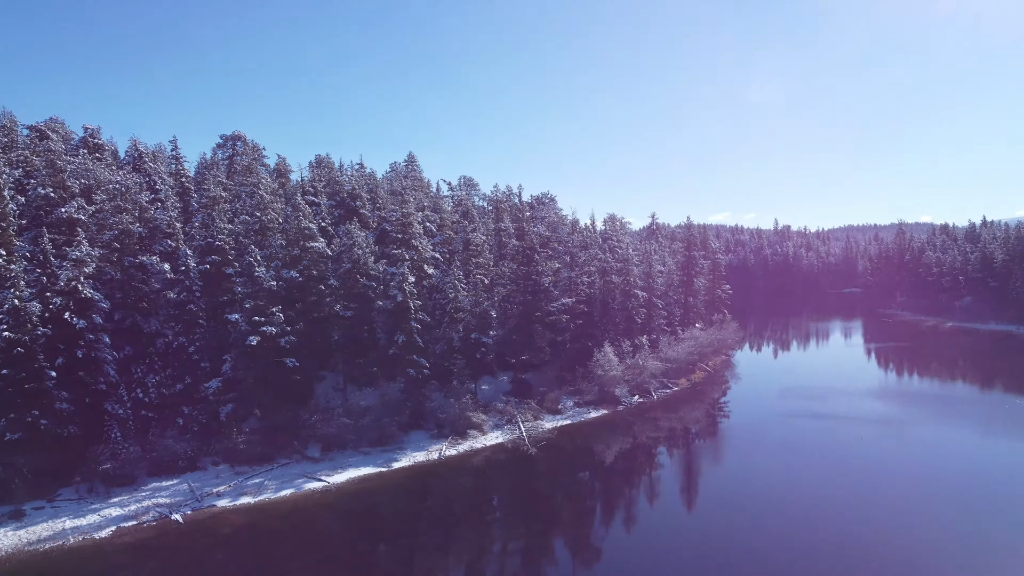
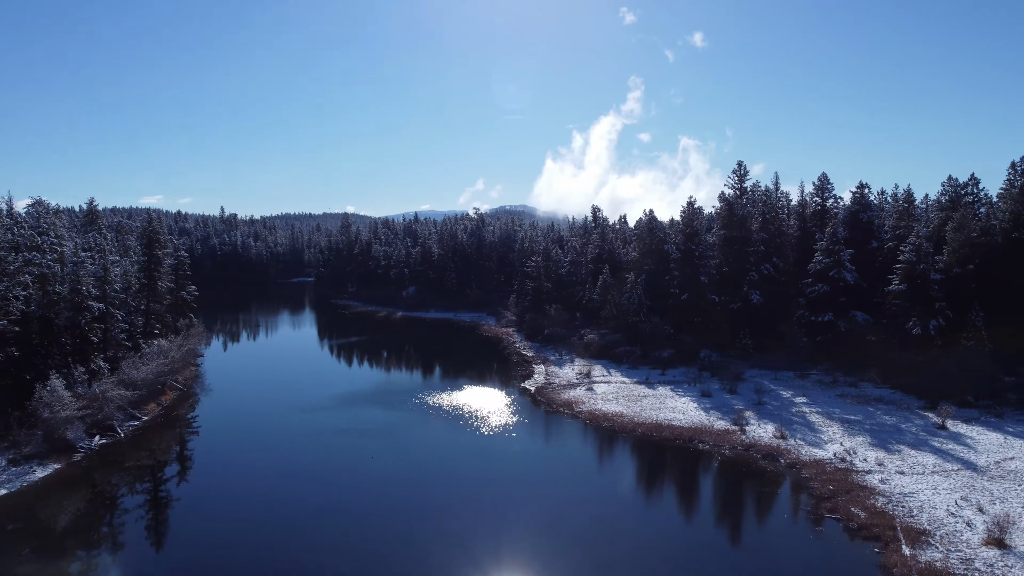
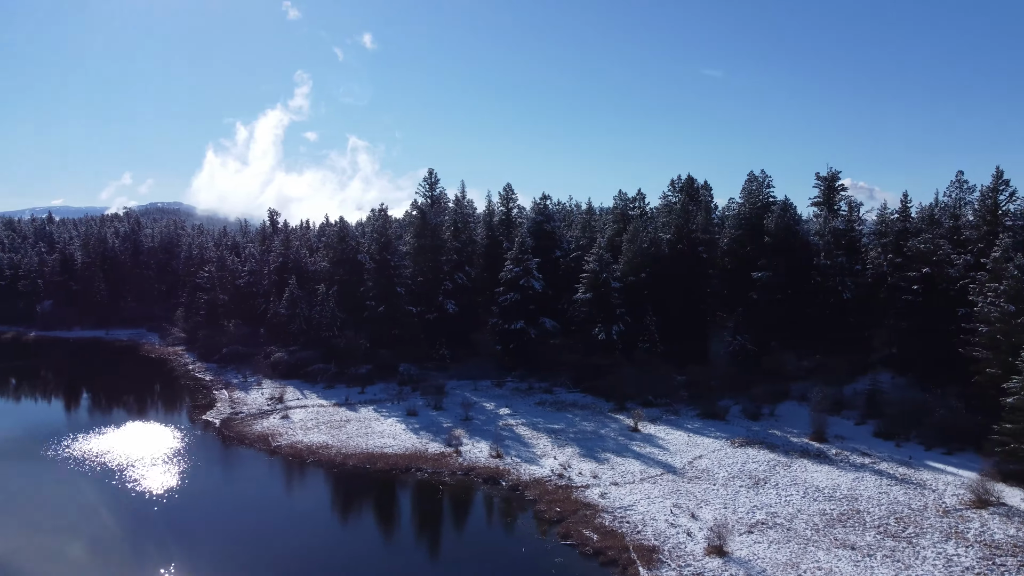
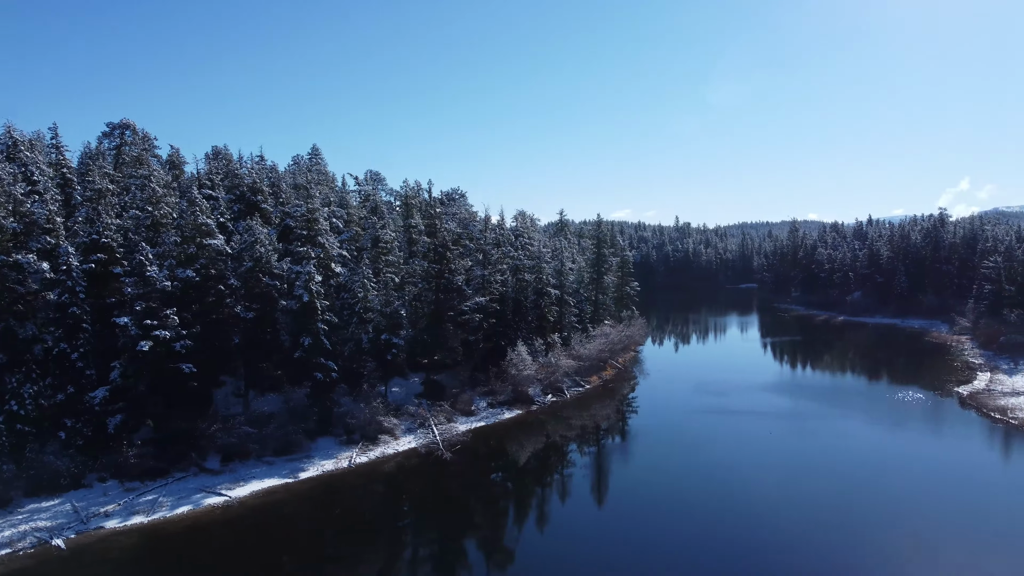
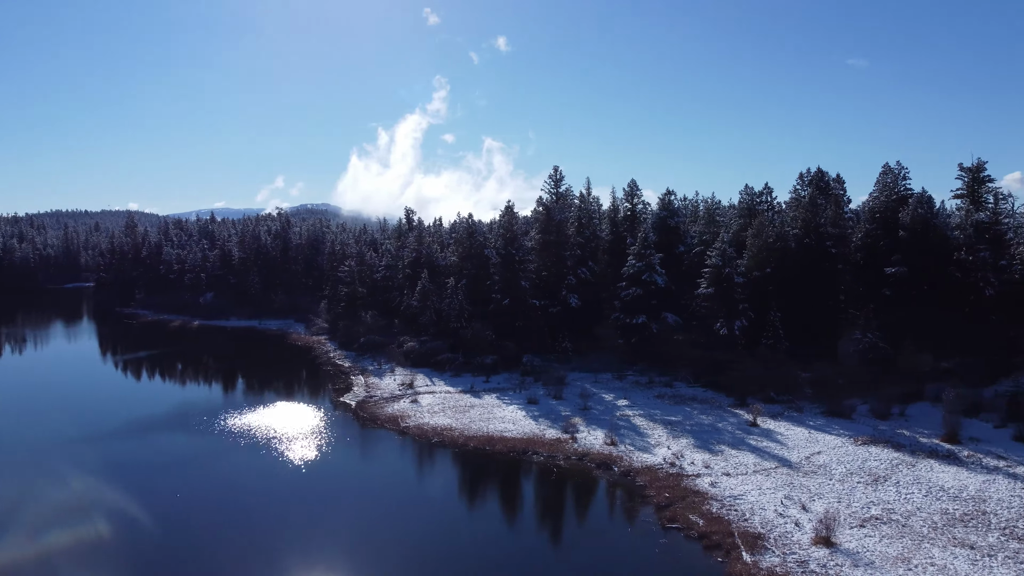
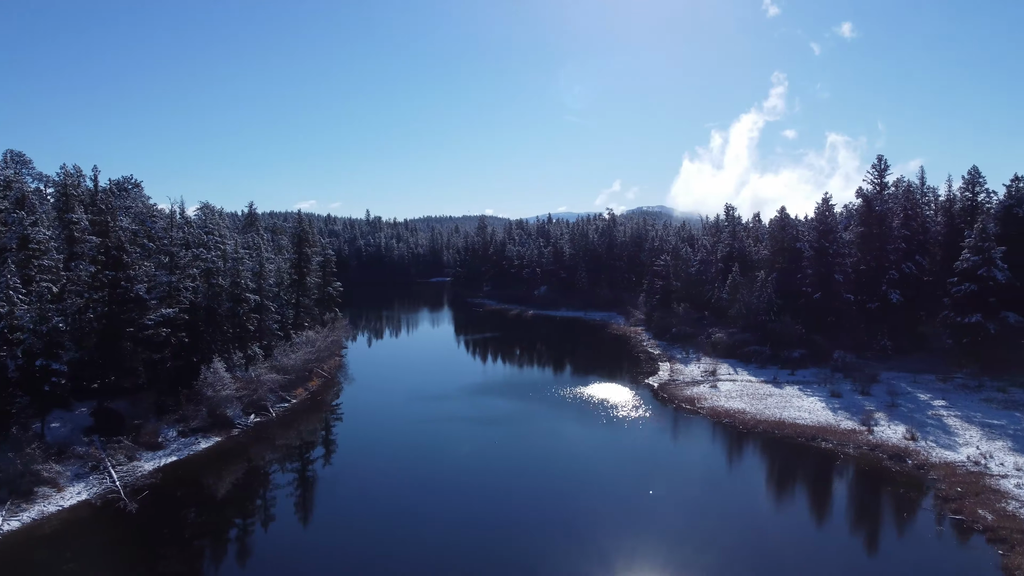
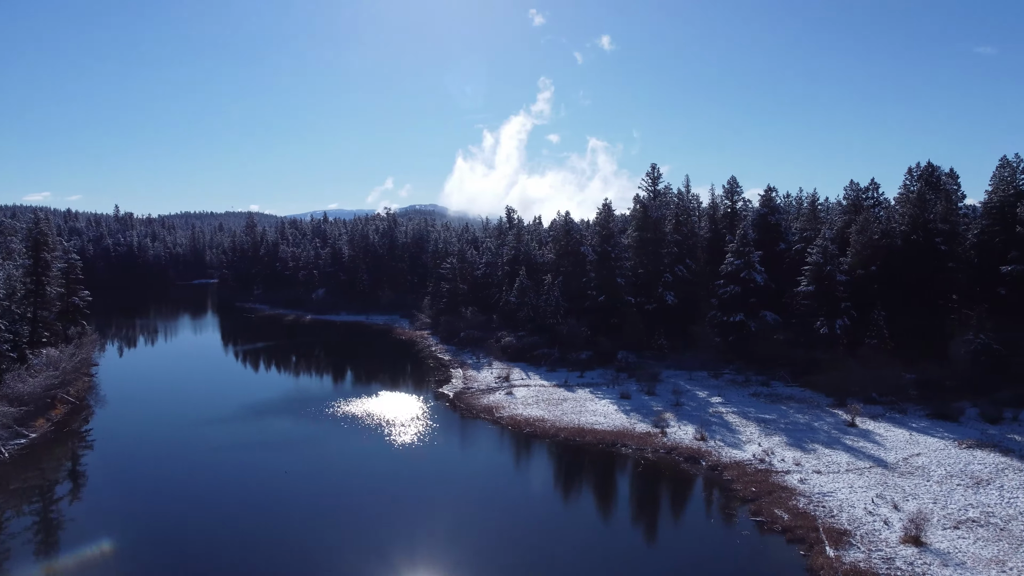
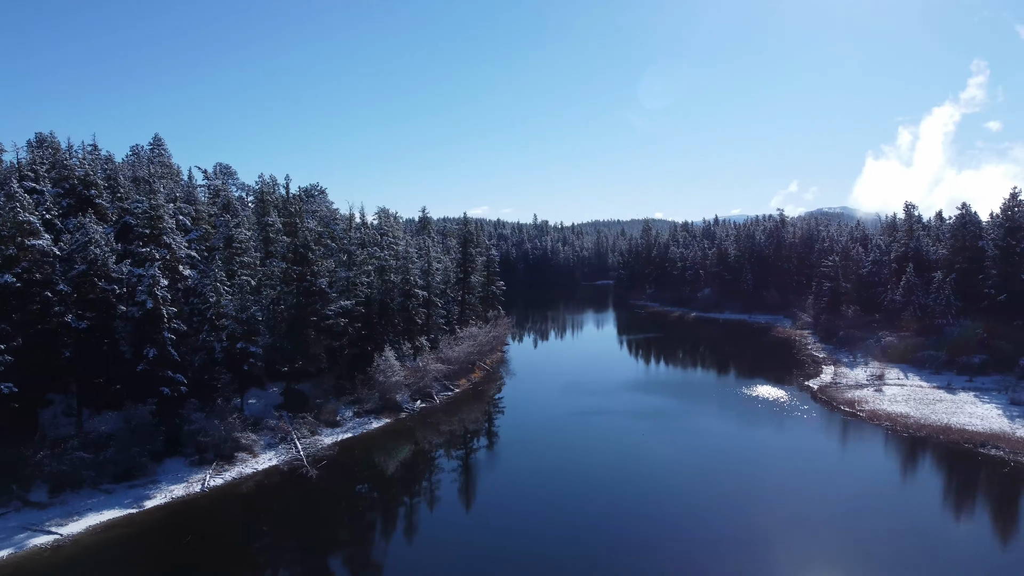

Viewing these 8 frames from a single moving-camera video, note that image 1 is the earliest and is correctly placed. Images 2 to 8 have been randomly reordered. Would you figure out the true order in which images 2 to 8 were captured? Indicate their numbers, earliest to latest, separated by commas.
4, 8, 6, 2, 7, 5, 3
